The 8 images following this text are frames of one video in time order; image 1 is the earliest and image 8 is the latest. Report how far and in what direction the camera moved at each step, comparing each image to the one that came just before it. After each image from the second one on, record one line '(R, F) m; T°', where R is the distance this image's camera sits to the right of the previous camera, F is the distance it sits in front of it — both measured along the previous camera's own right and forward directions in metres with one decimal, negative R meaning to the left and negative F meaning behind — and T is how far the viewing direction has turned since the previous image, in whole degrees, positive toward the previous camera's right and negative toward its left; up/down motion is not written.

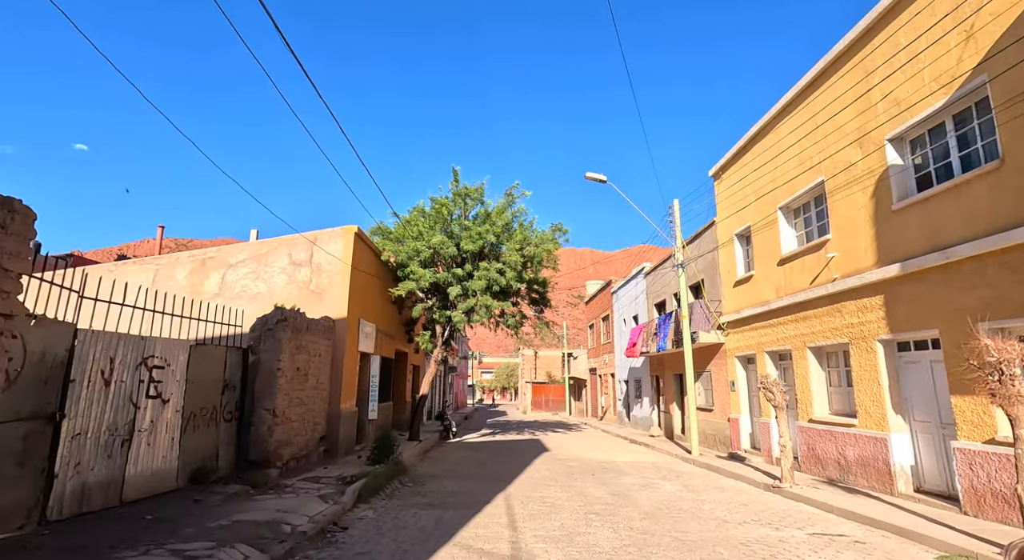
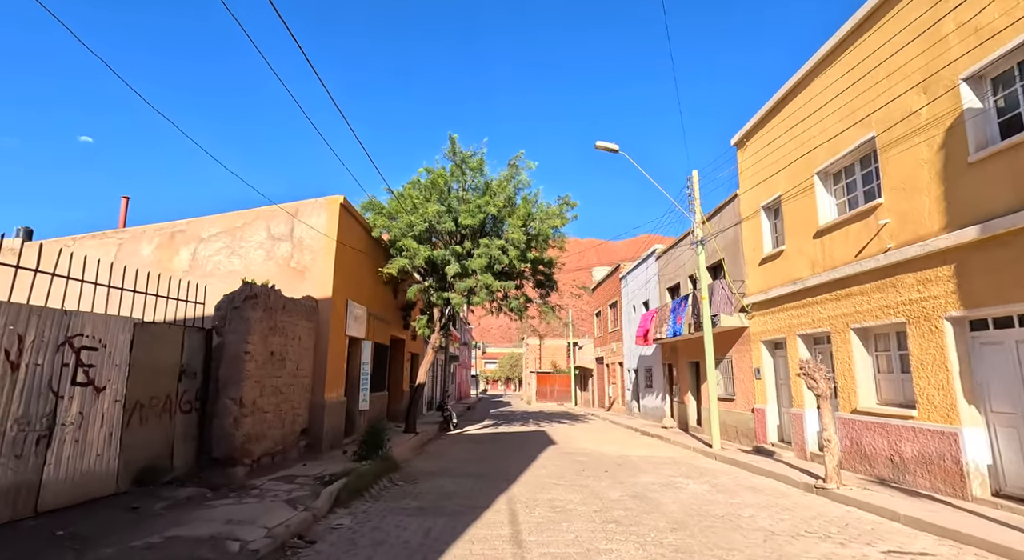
(0.0, +1.2) m; 0°
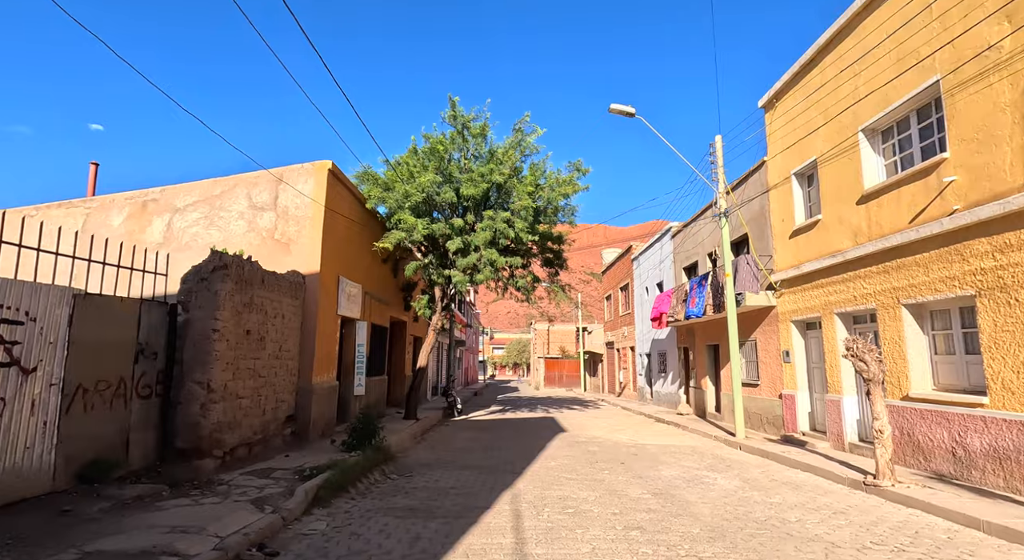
(0.0, +1.0) m; -1°
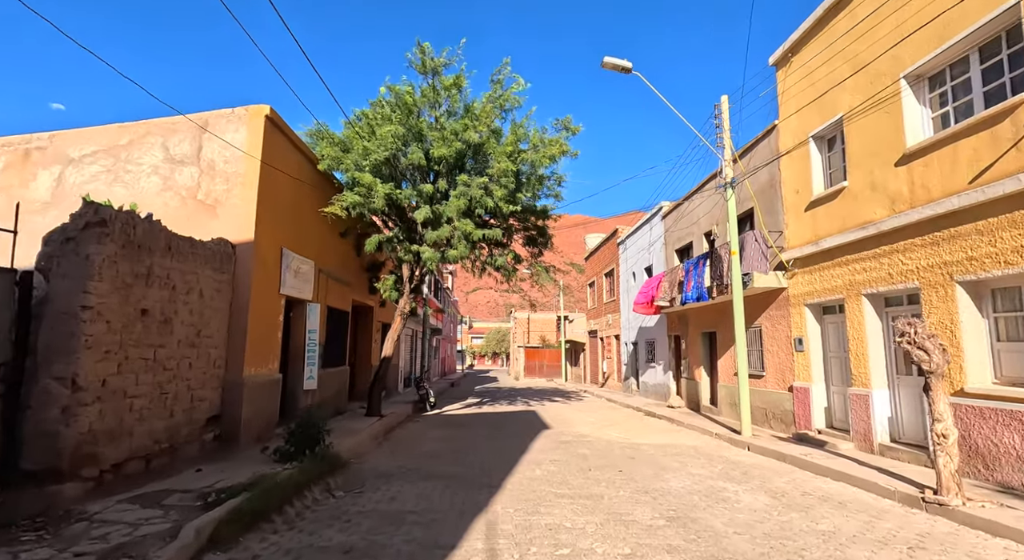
(0.0, +1.6) m; +2°
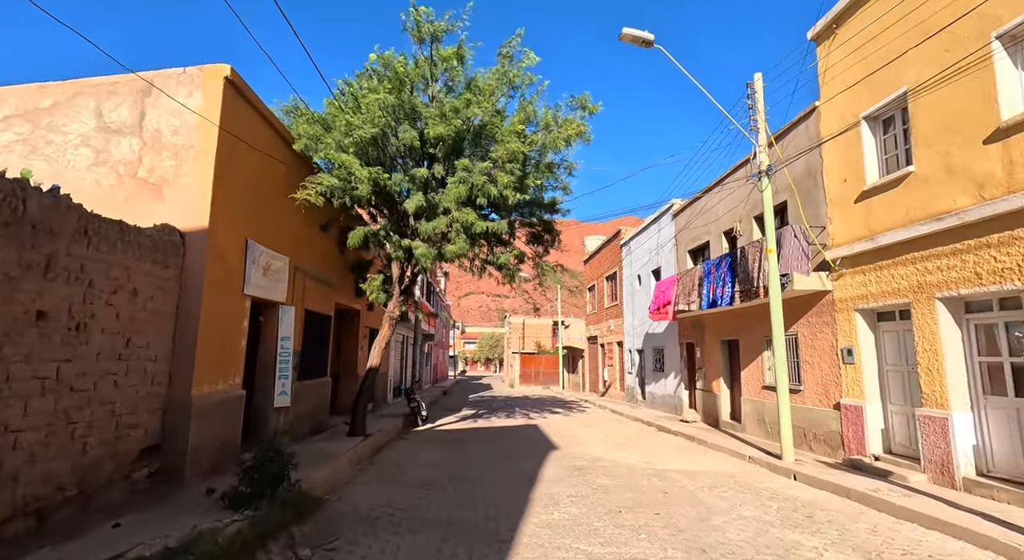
(-0.2, +1.4) m; +1°
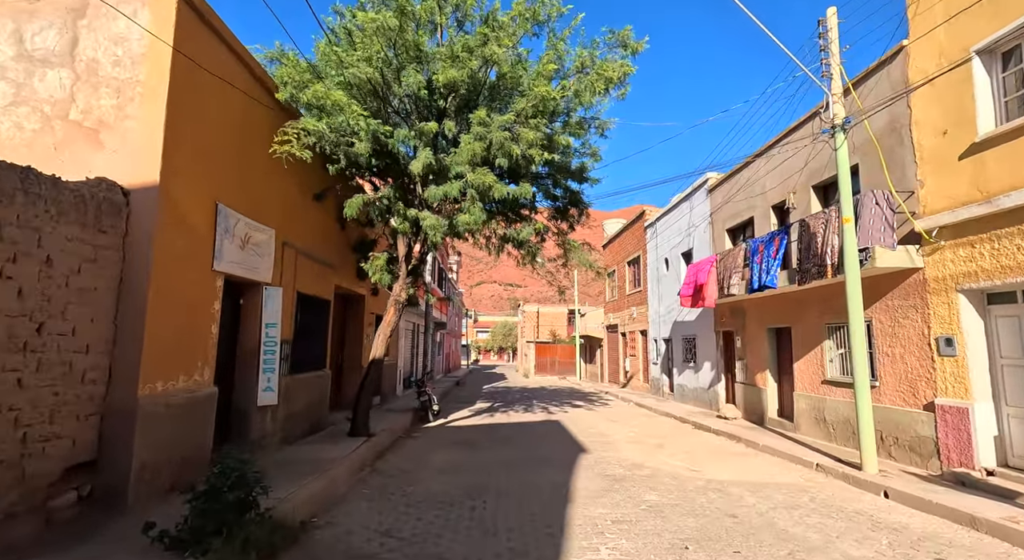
(-0.2, +1.5) m; -1°
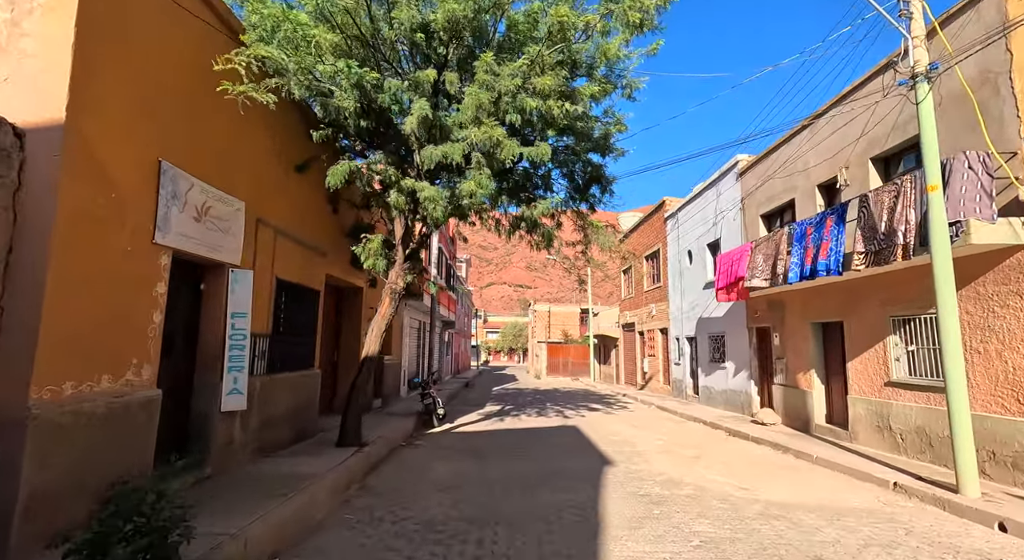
(-0.1, +1.3) m; -1°
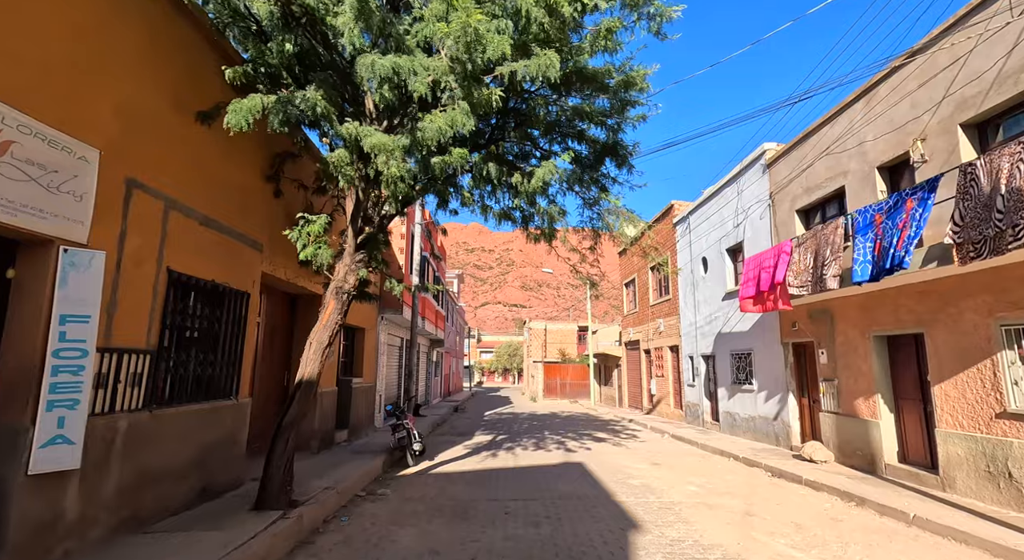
(0.0, +2.3) m; +1°
